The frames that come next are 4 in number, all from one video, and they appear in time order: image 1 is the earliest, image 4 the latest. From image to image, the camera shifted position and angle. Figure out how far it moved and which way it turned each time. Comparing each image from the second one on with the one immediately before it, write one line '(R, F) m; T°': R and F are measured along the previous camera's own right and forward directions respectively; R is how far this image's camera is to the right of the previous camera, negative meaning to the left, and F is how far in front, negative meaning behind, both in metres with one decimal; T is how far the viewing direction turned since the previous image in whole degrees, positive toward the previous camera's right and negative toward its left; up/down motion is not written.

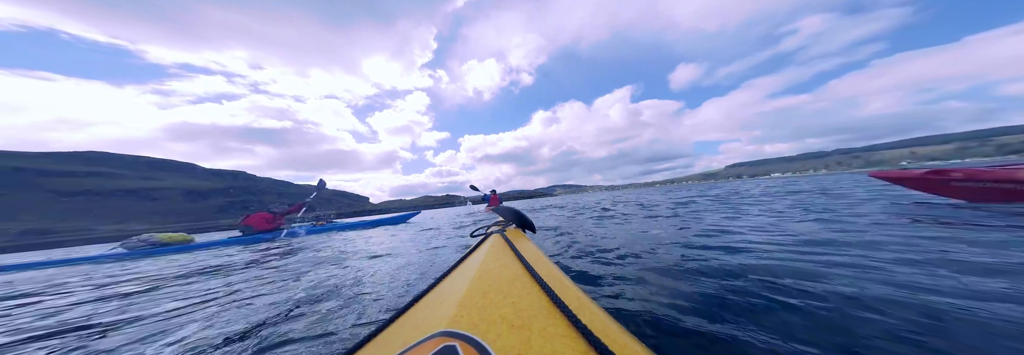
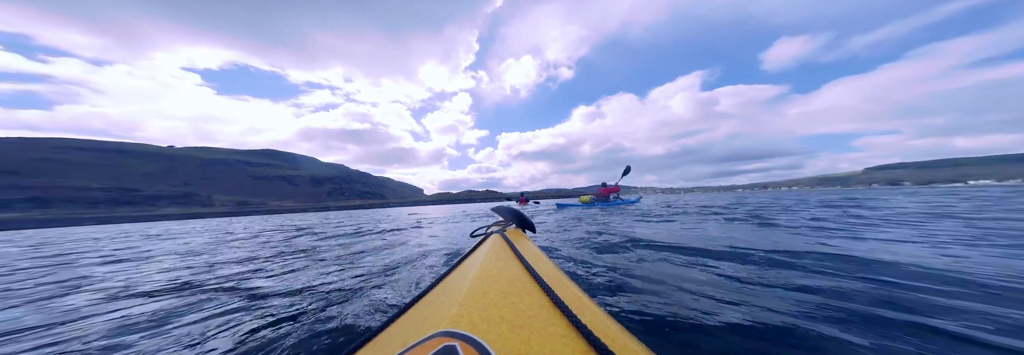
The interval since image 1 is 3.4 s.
(+0.8, +2.0) m; -11°
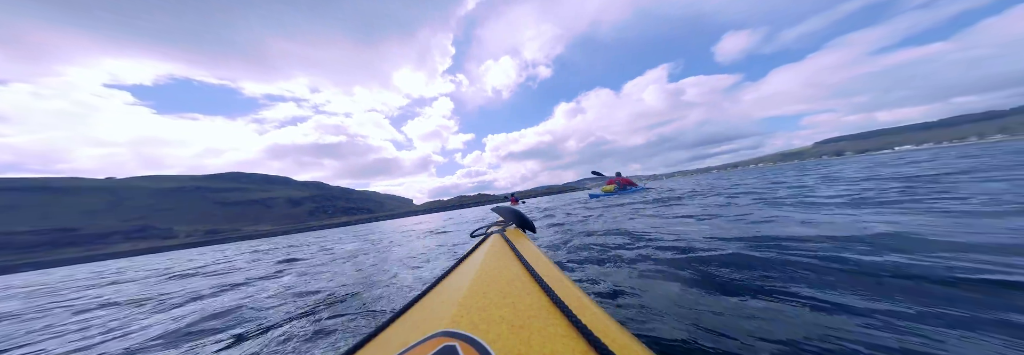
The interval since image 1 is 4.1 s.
(-0.4, -0.5) m; +3°
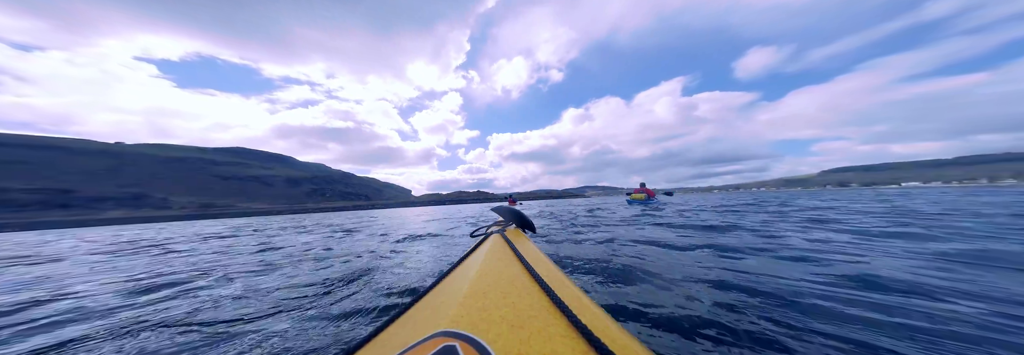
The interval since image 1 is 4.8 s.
(0.0, +0.1) m; 0°
